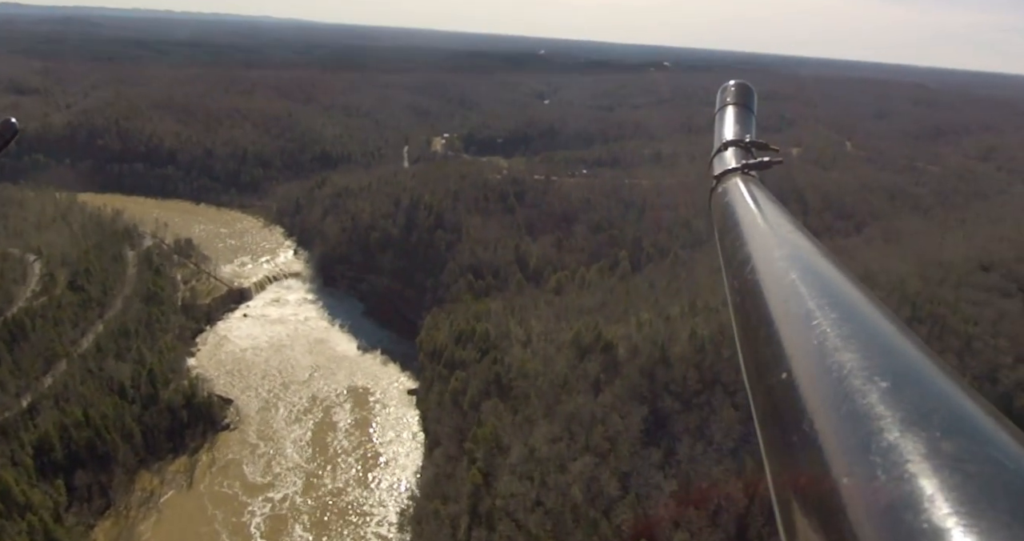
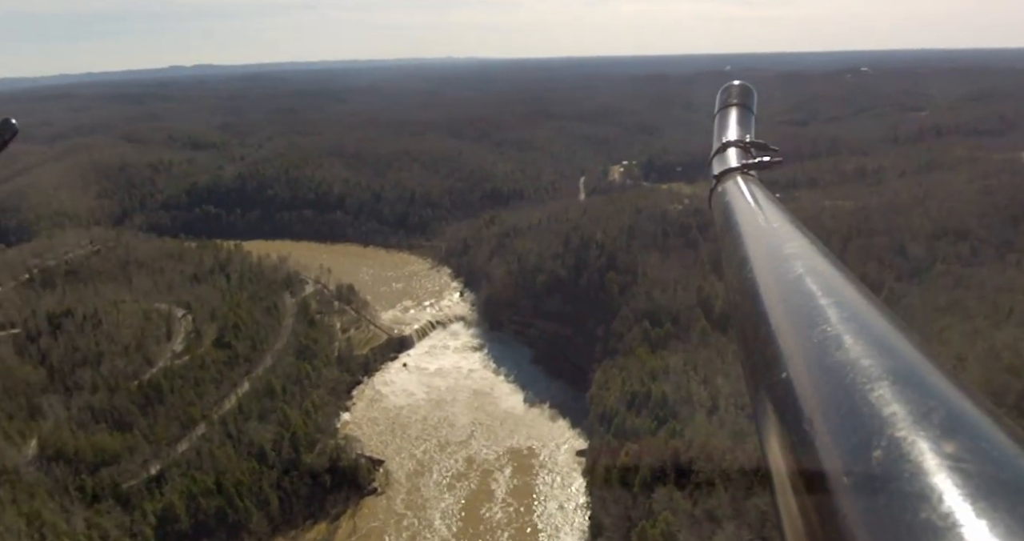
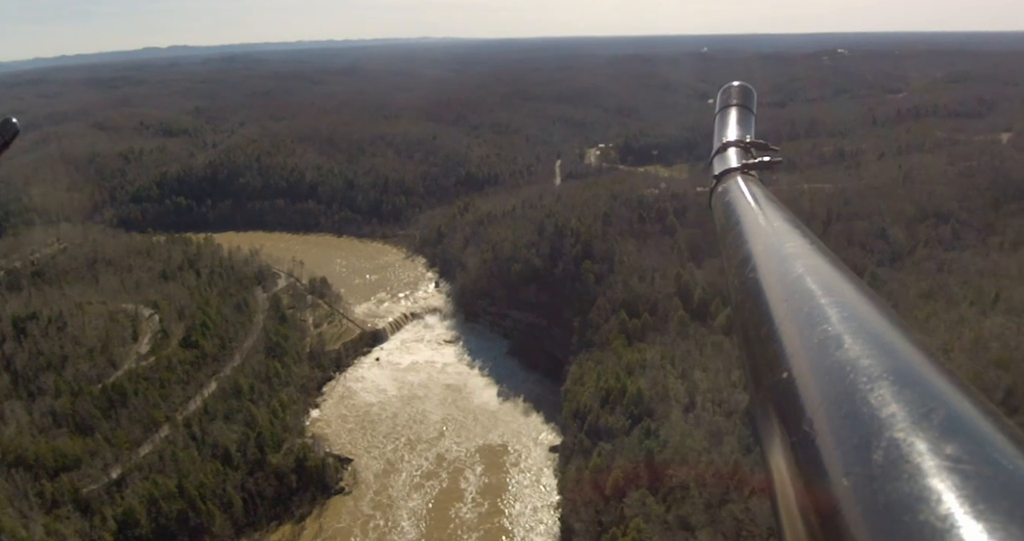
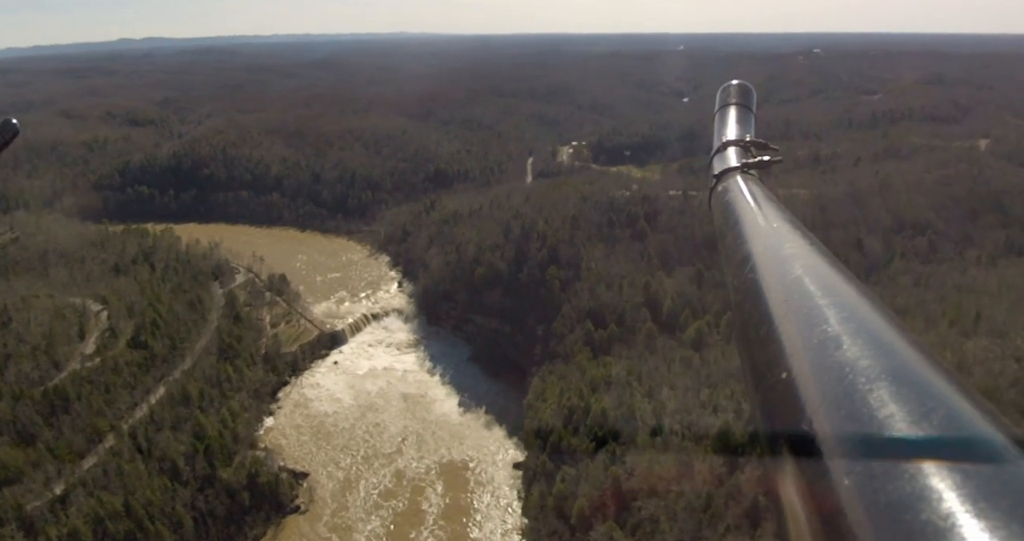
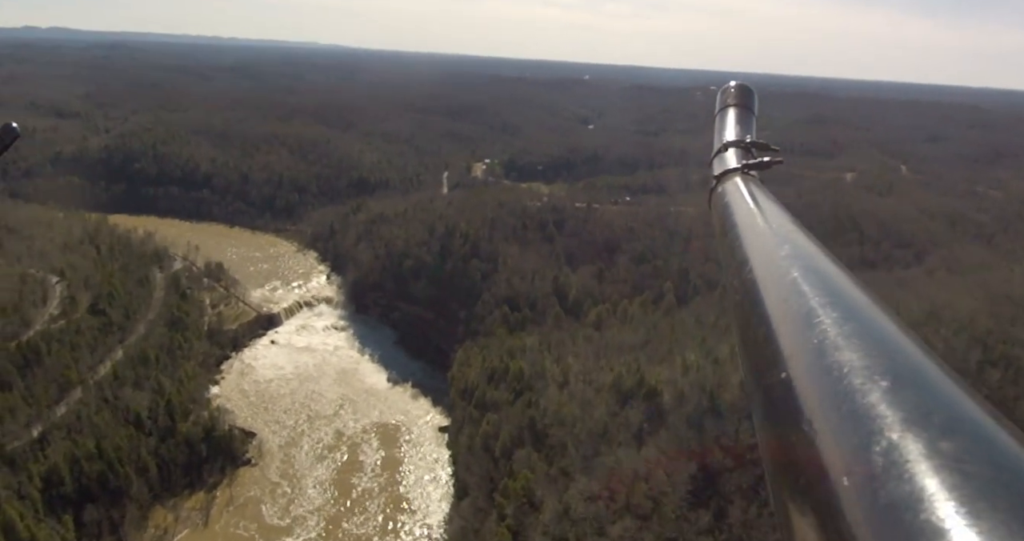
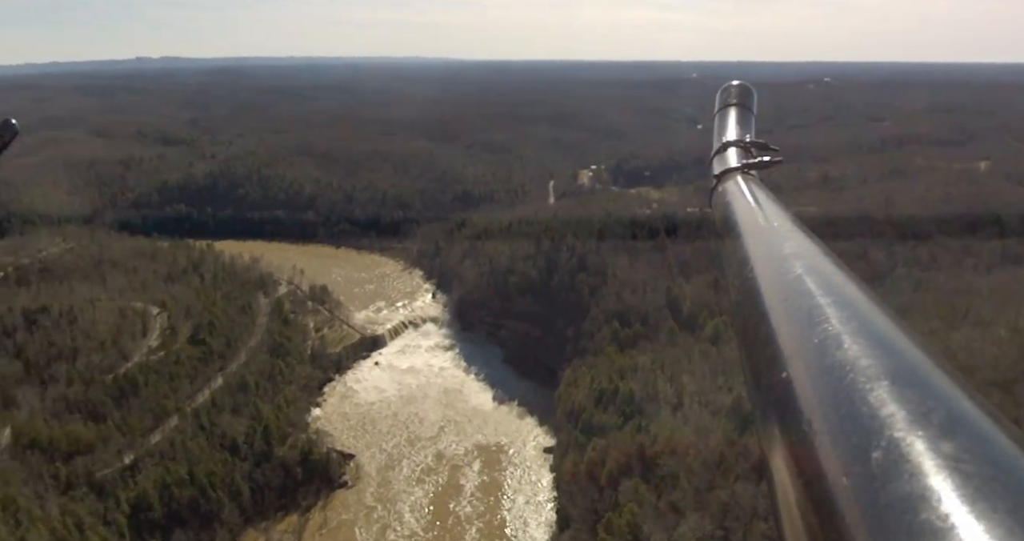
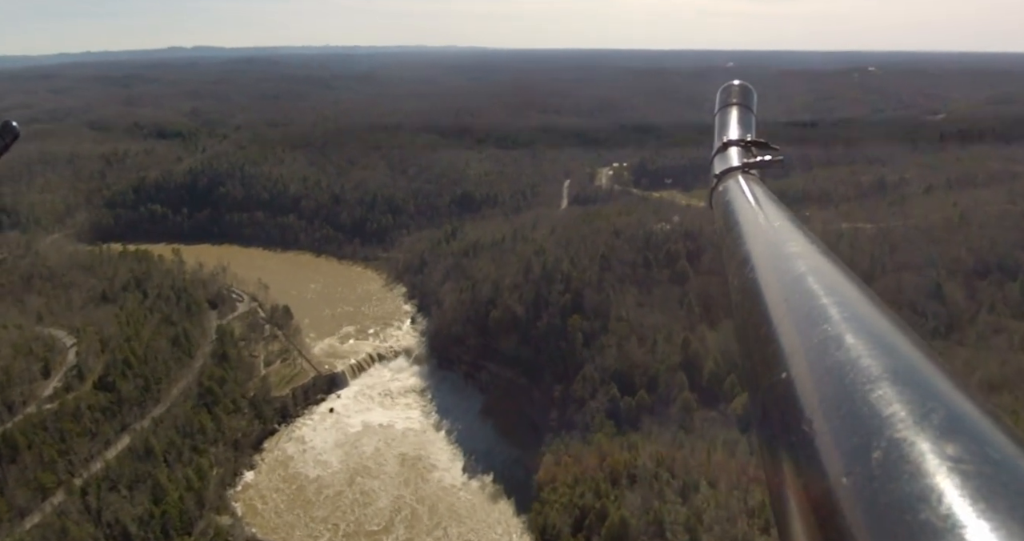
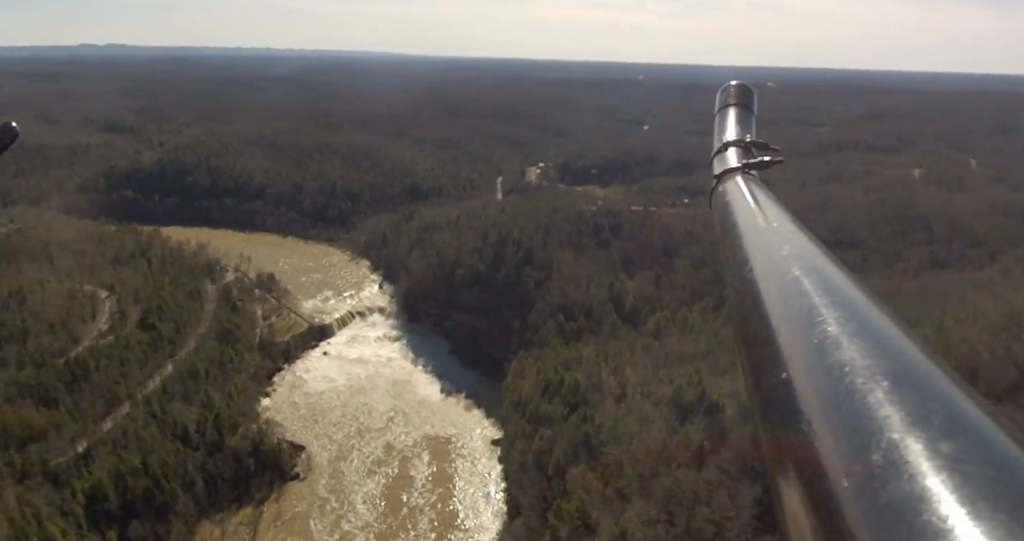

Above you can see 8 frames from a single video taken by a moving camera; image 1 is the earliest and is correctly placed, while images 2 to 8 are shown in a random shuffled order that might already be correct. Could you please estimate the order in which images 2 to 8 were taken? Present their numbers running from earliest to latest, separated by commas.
5, 8, 6, 2, 3, 4, 7
